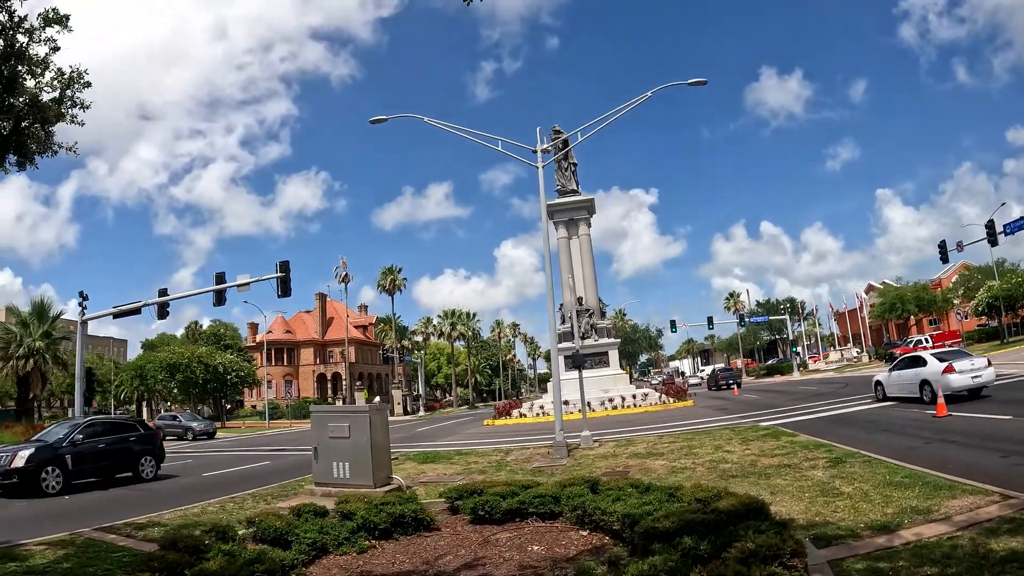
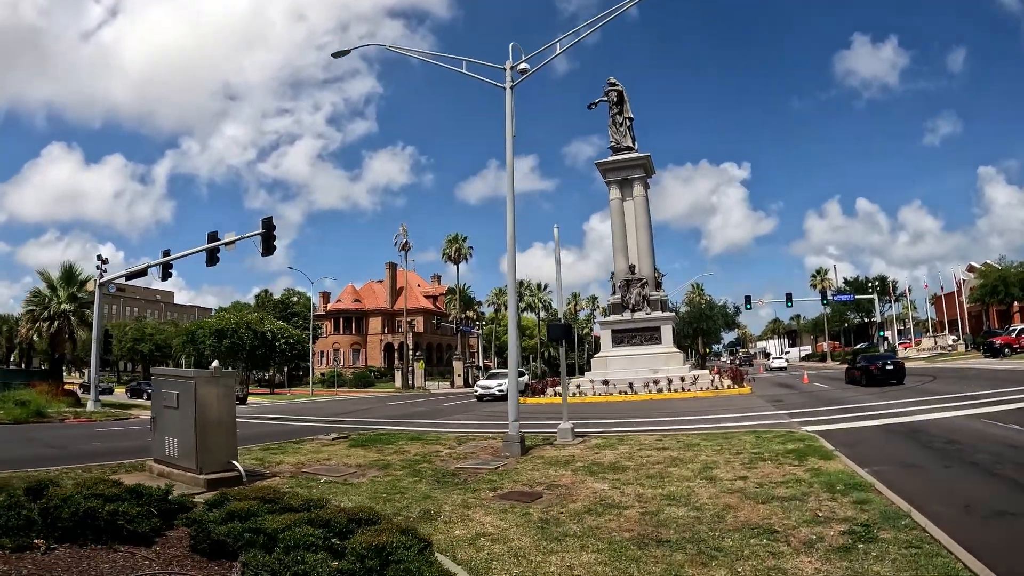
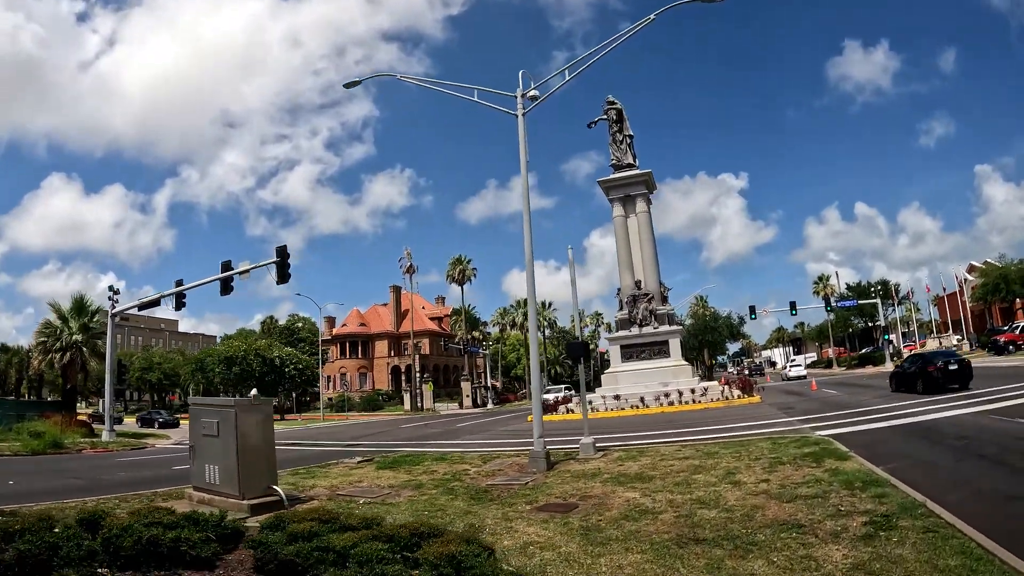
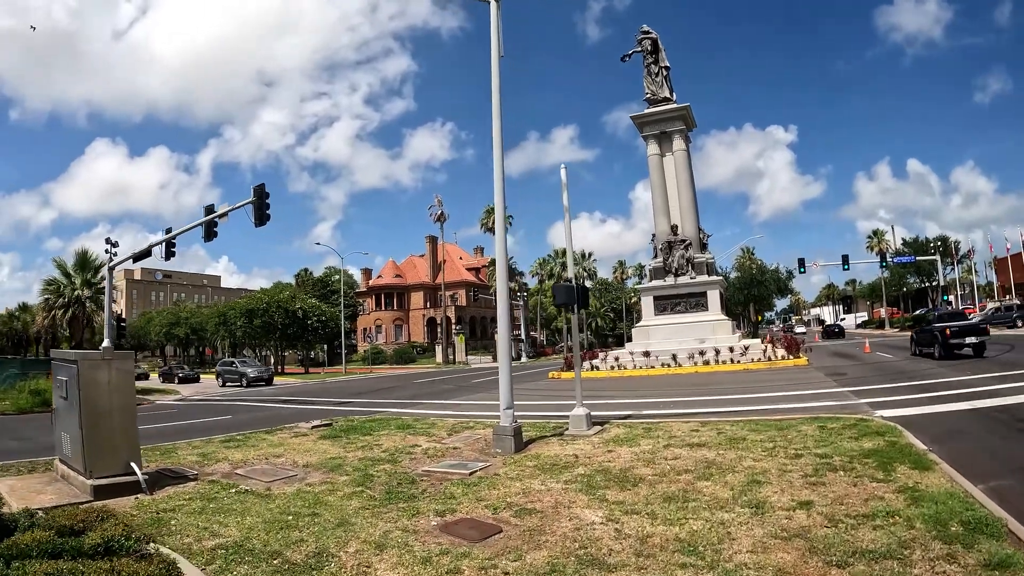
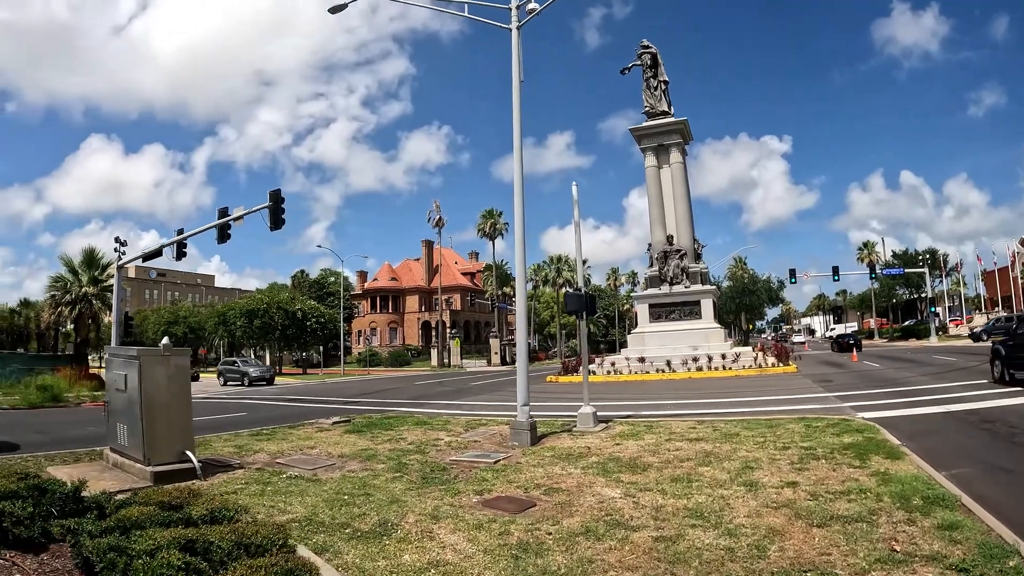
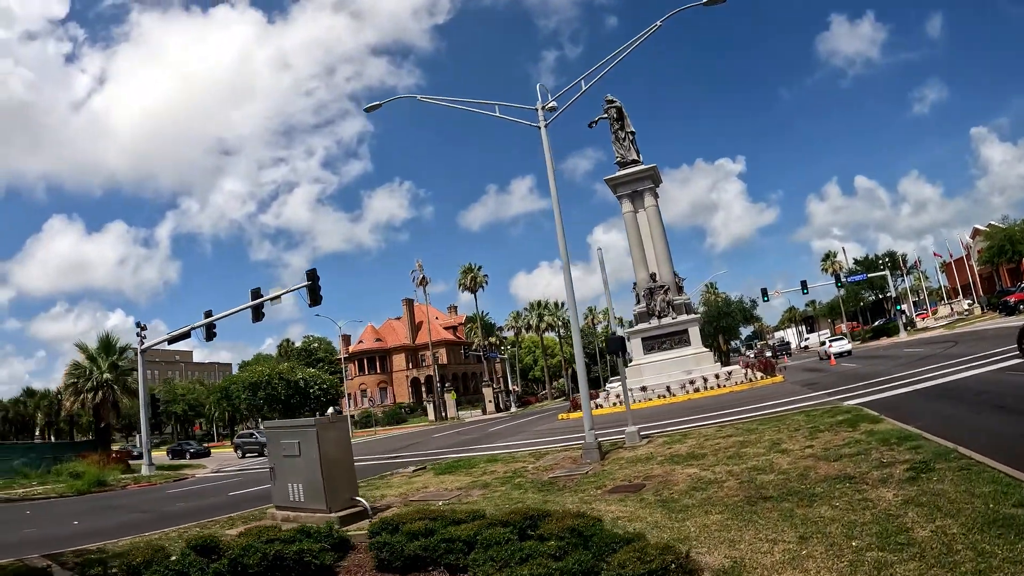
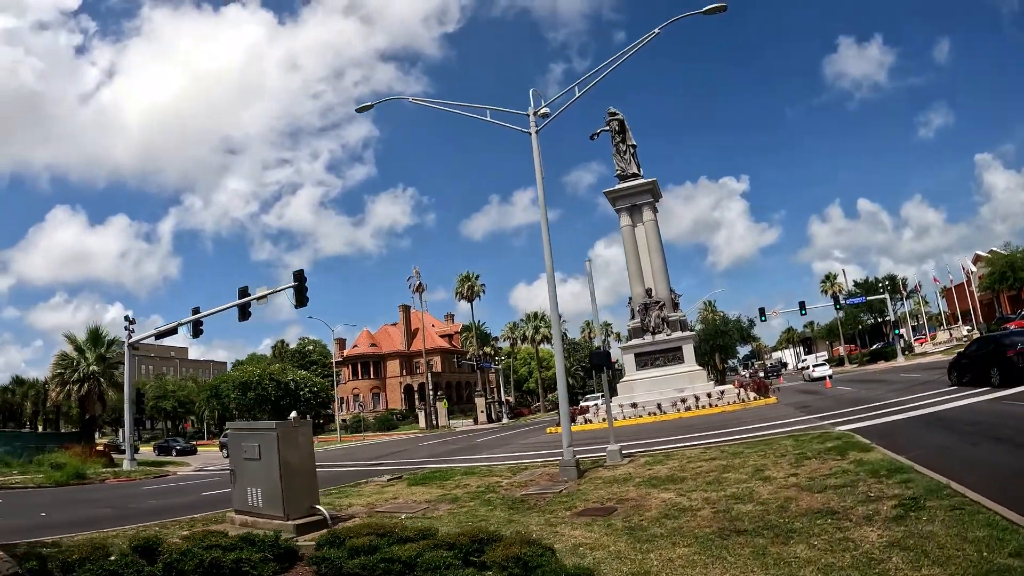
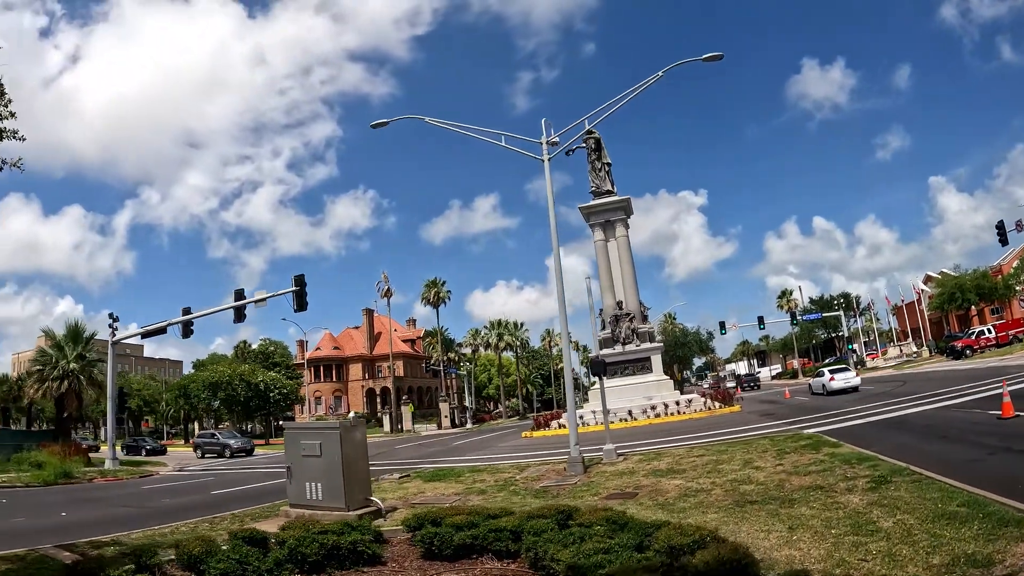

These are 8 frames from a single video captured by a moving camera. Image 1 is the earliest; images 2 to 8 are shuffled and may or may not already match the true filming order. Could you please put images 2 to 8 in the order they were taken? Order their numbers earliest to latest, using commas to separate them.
8, 6, 7, 3, 2, 5, 4
